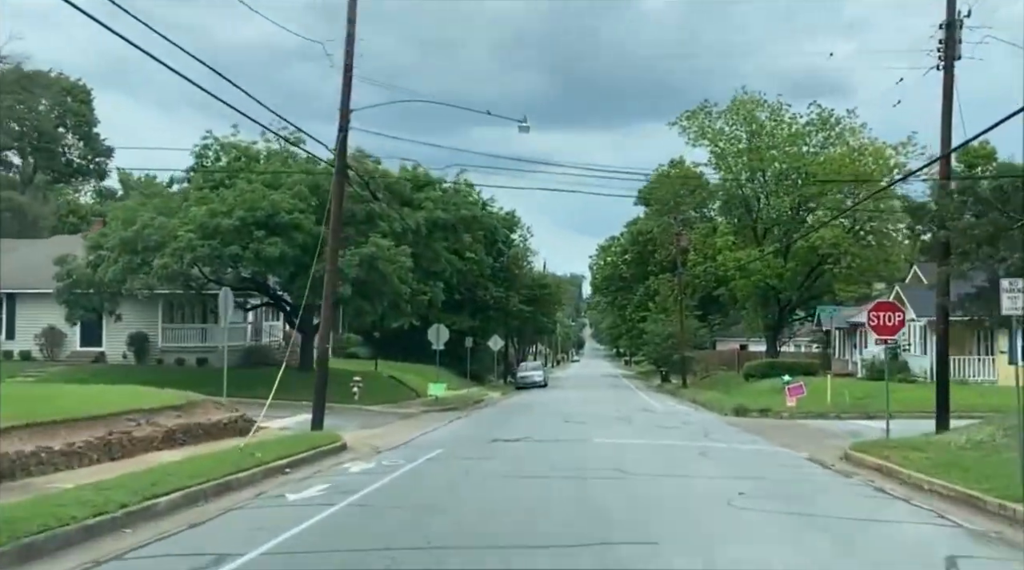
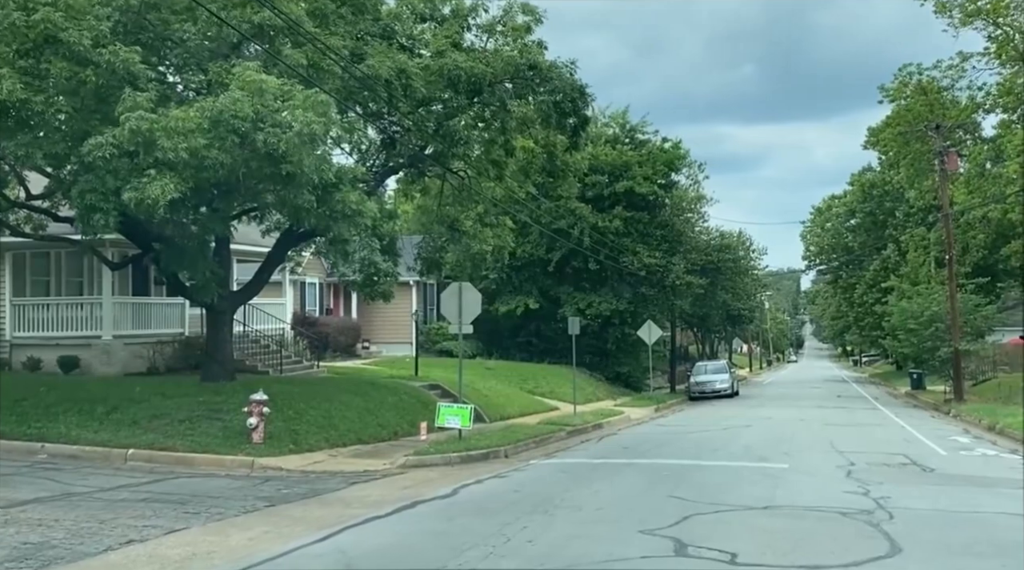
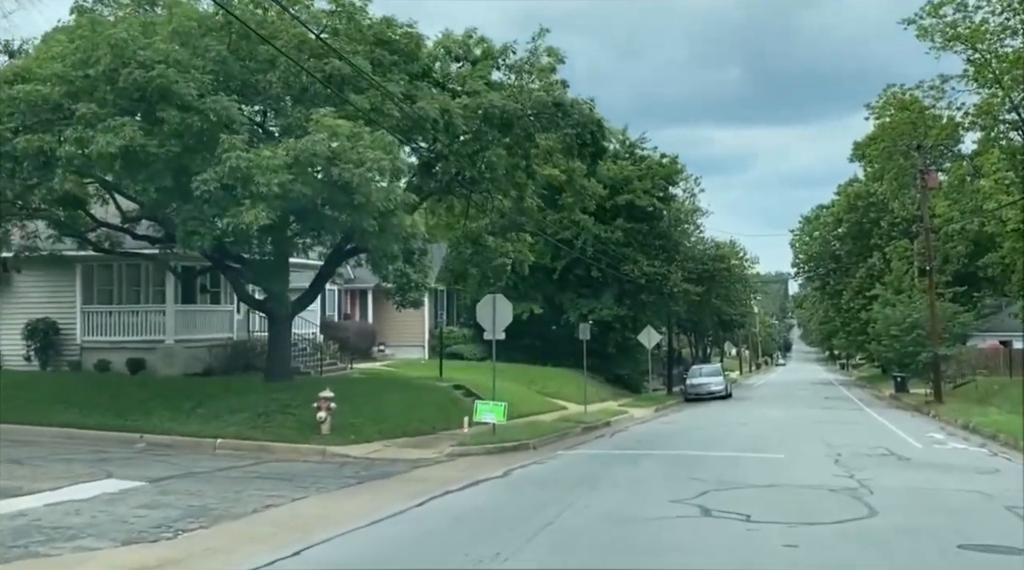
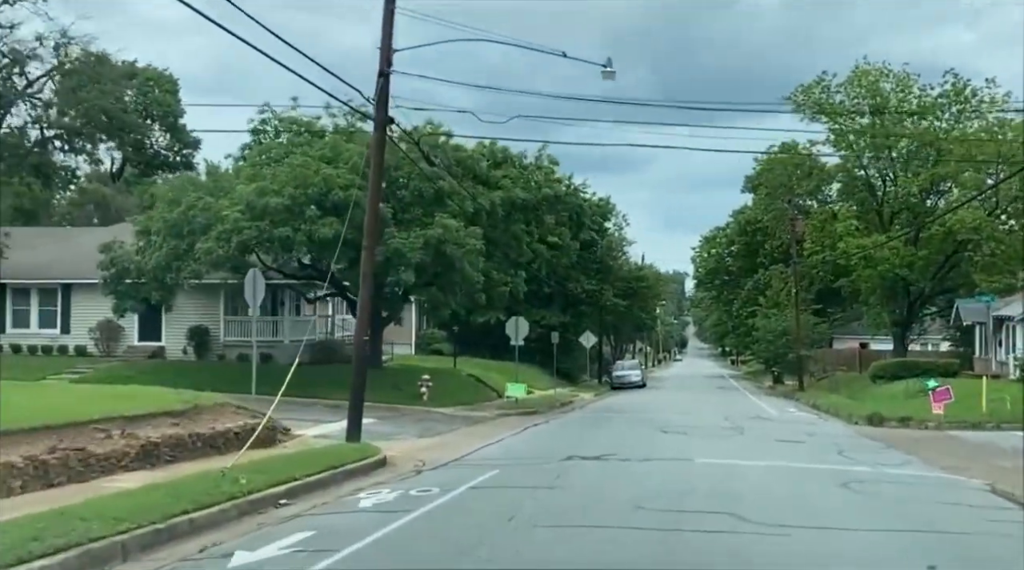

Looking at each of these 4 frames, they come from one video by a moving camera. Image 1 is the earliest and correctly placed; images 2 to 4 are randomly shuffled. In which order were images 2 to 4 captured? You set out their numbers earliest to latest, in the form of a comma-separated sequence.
4, 3, 2
